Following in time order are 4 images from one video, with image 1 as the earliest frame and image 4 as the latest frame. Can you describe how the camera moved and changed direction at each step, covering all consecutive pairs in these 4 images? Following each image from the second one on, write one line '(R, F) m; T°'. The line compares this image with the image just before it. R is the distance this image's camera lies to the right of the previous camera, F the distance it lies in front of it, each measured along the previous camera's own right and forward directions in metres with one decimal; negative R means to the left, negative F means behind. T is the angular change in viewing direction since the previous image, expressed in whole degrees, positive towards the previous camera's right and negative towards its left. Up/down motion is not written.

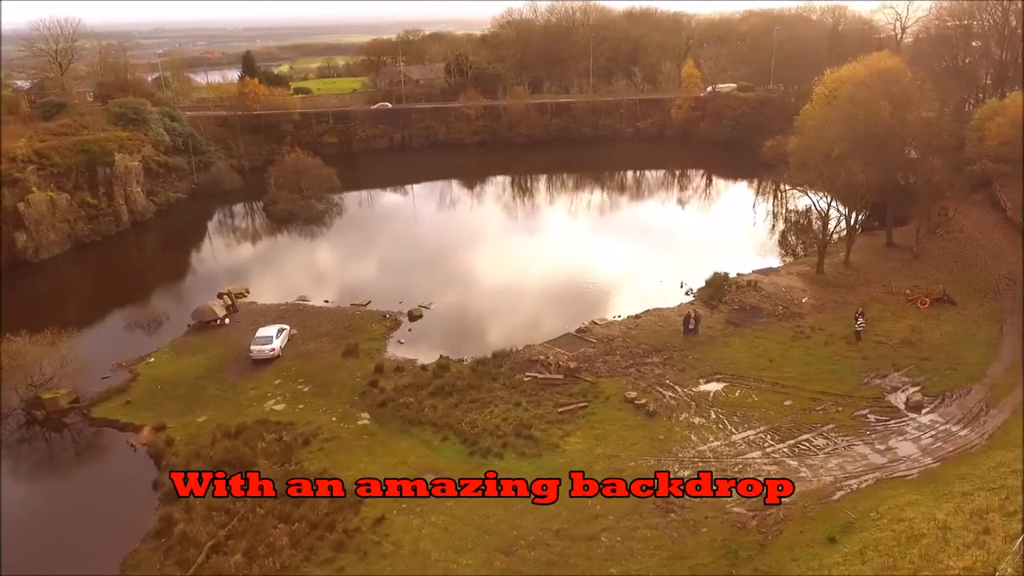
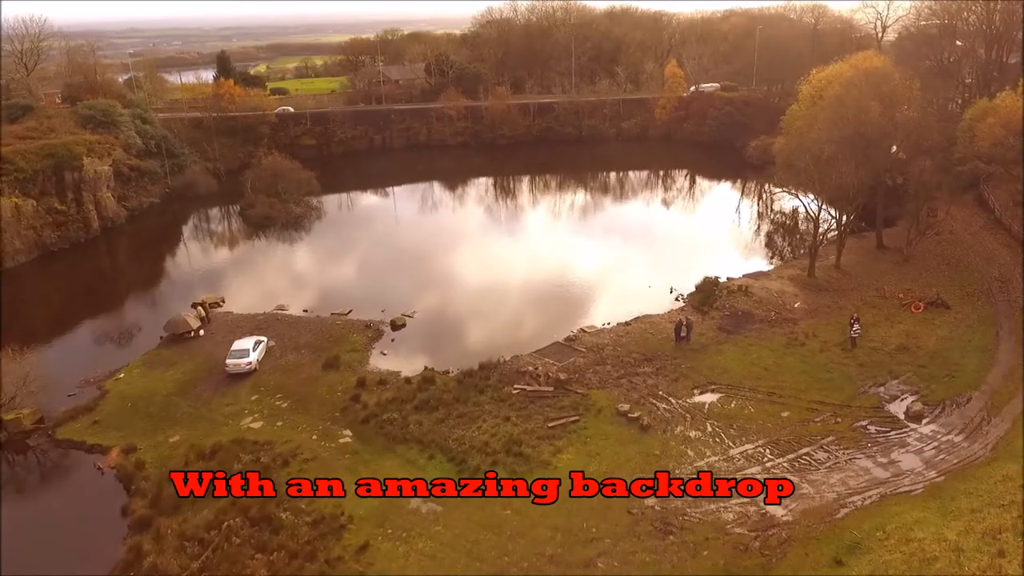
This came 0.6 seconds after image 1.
(-0.1, +0.7) m; +1°
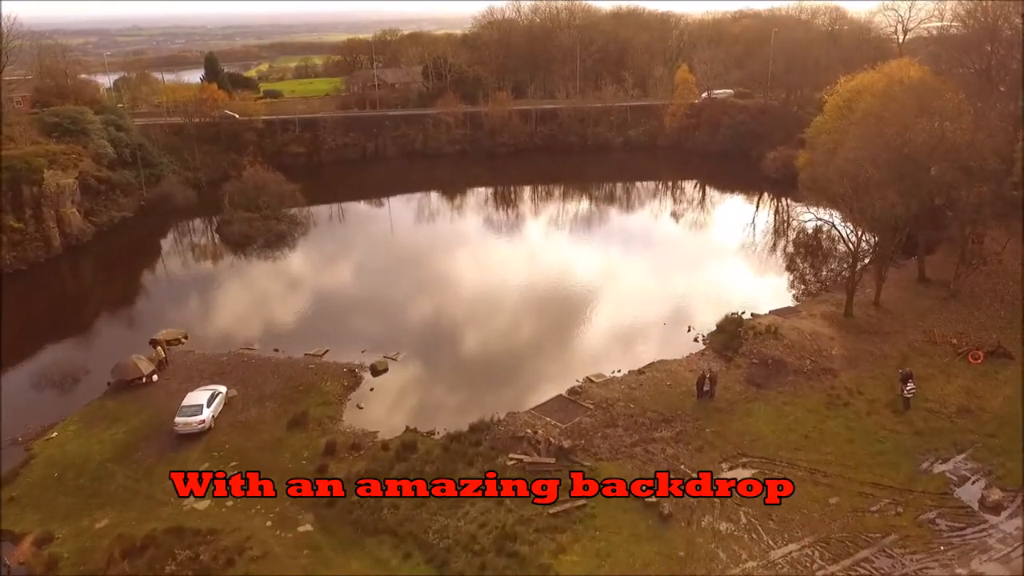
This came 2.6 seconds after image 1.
(+0.1, +2.8) m; 0°
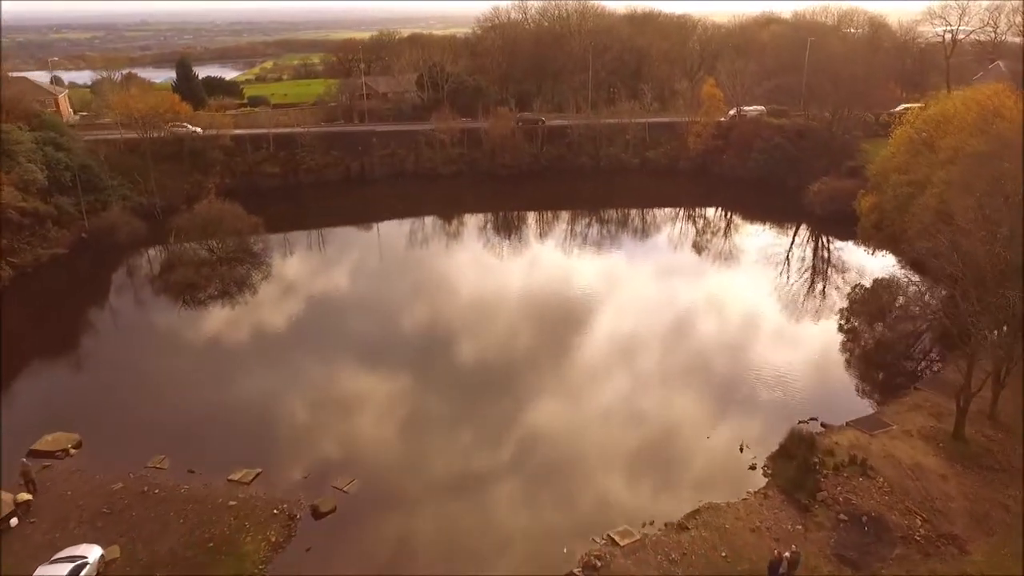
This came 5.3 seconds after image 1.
(+0.2, +5.5) m; 0°
